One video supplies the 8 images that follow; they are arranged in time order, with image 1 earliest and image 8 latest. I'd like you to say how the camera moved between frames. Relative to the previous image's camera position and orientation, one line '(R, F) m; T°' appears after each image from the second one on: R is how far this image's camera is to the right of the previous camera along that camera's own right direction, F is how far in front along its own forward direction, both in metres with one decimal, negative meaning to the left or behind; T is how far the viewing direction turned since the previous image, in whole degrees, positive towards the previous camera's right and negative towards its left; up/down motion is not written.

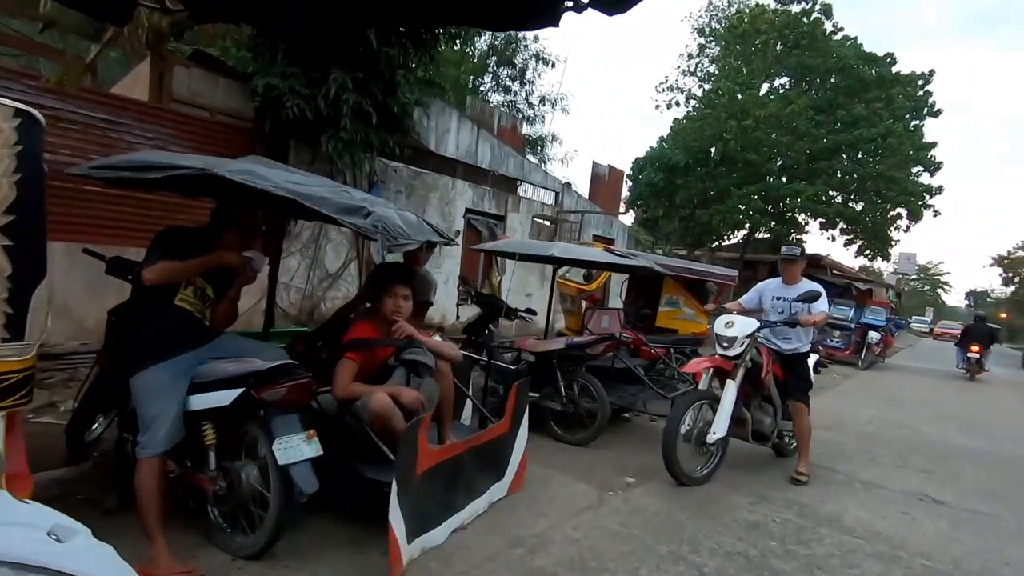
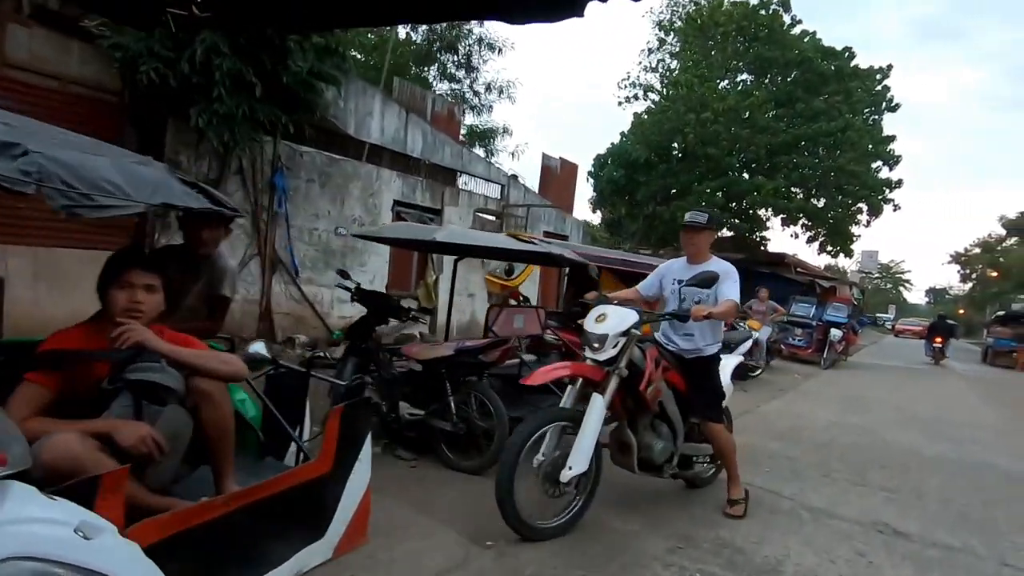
(+0.8, +1.0) m; +3°
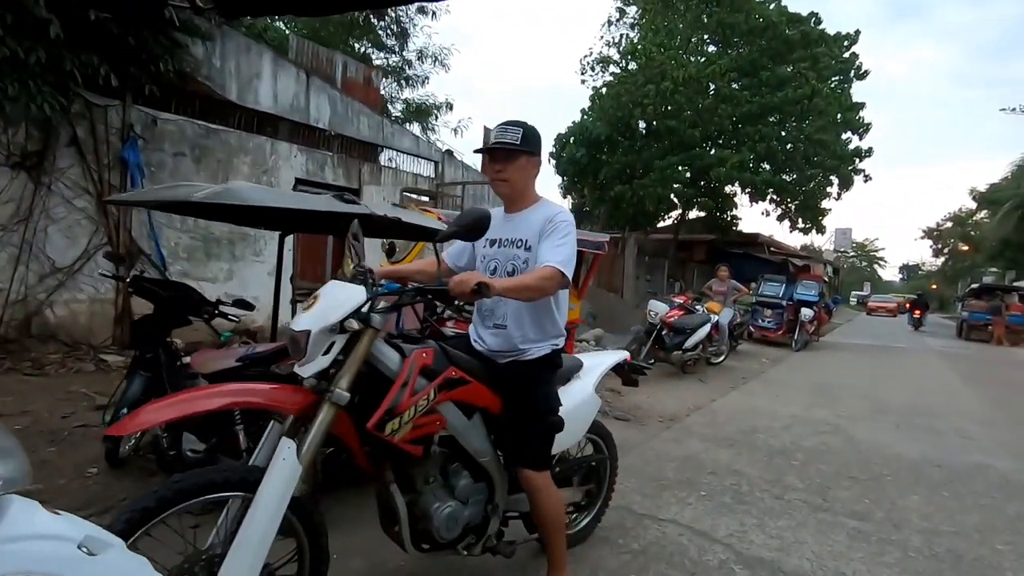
(+1.0, +1.3) m; +2°
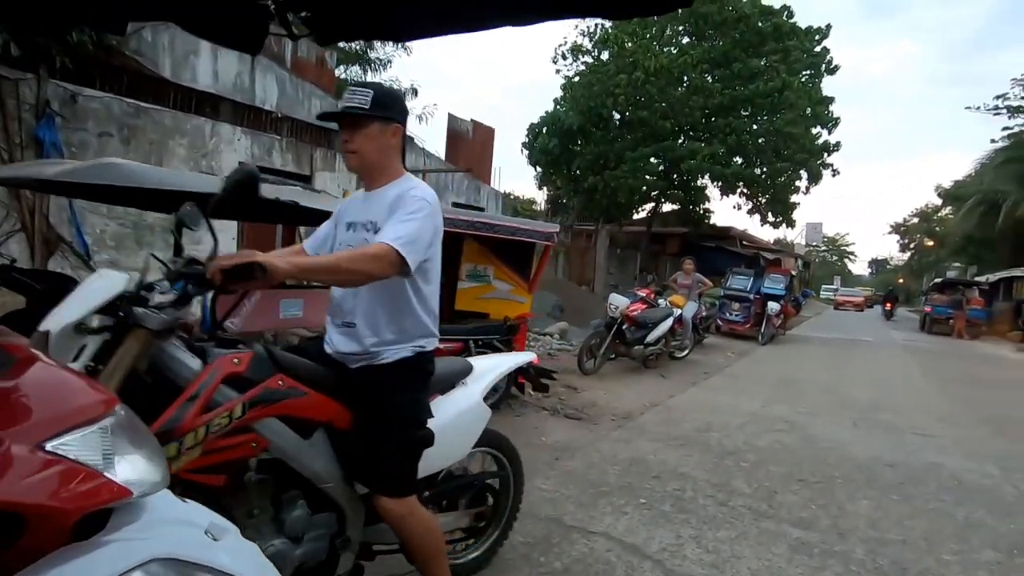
(+0.4, +0.3) m; +2°
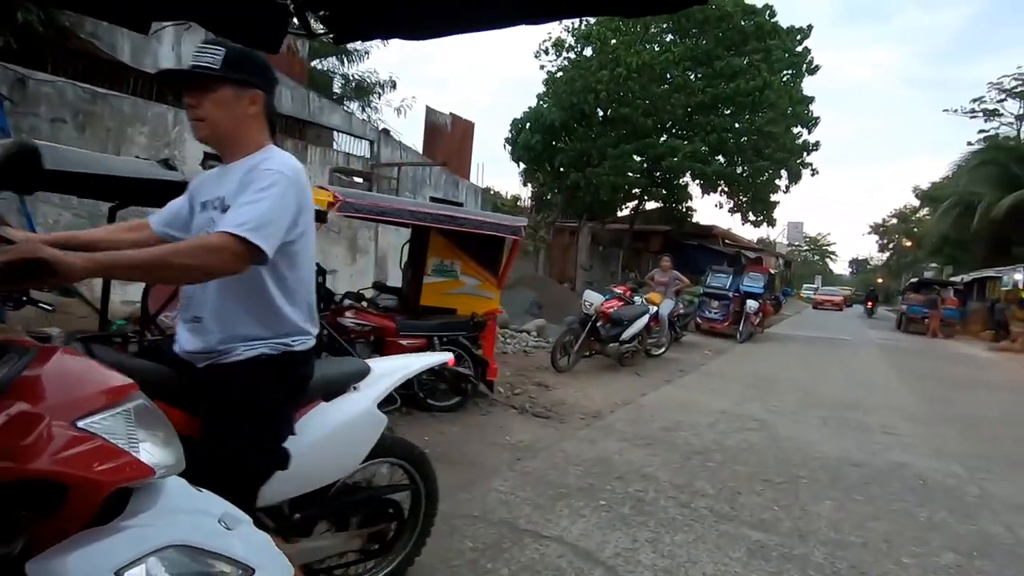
(+0.2, +0.1) m; +1°
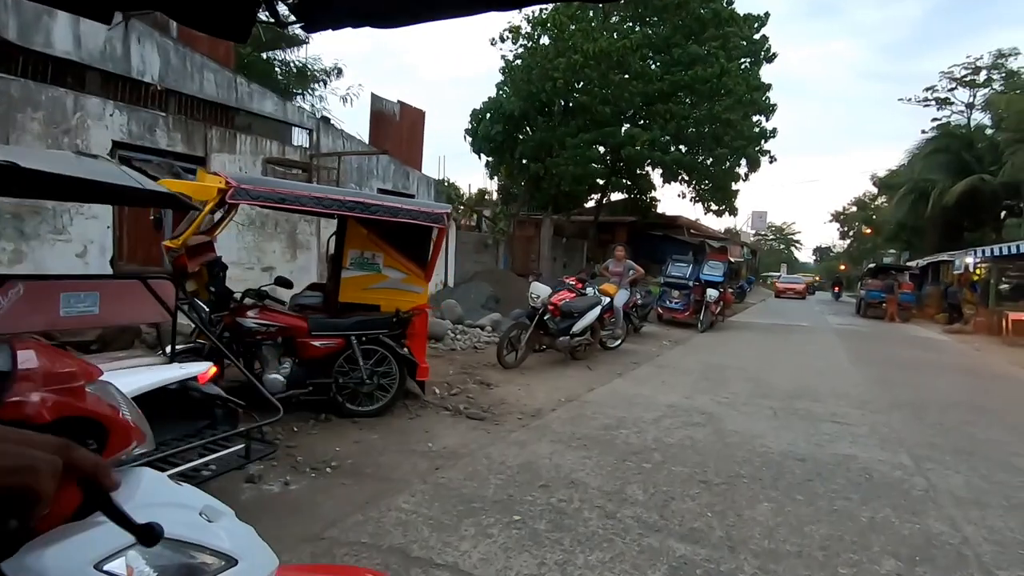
(+0.5, +0.4) m; +3°
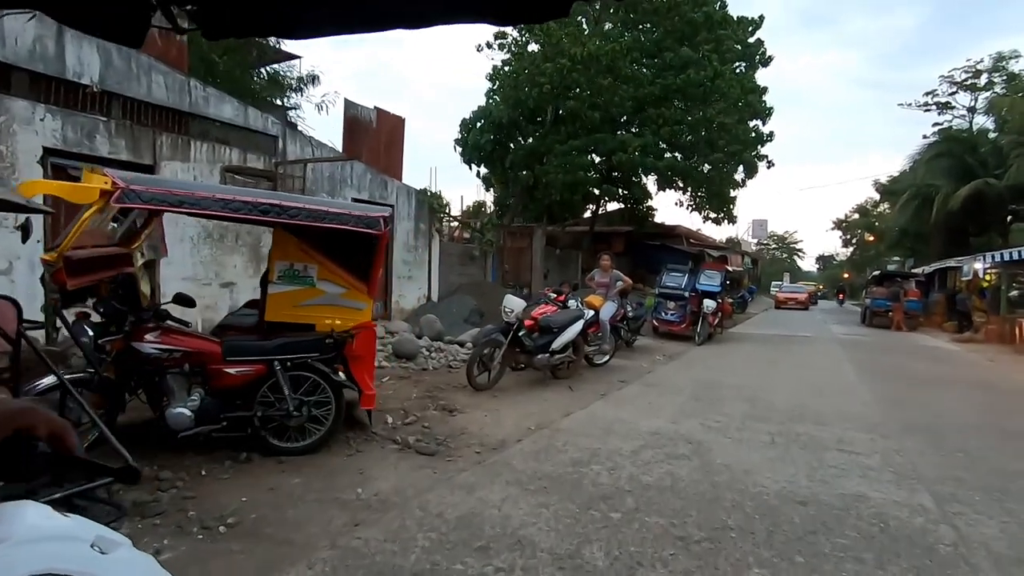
(+0.5, +0.7) m; 0°
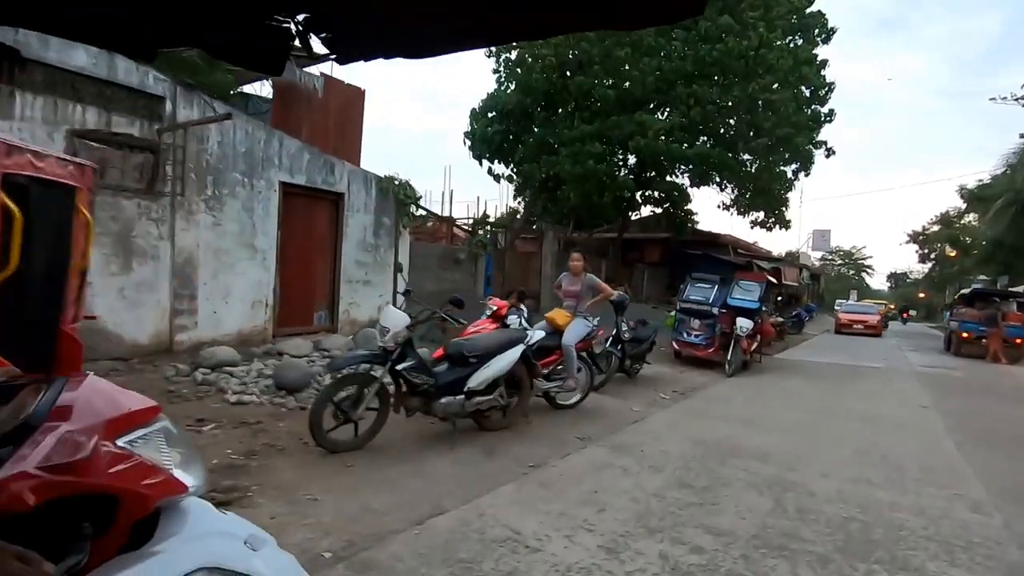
(+1.6, +2.8) m; -5°
